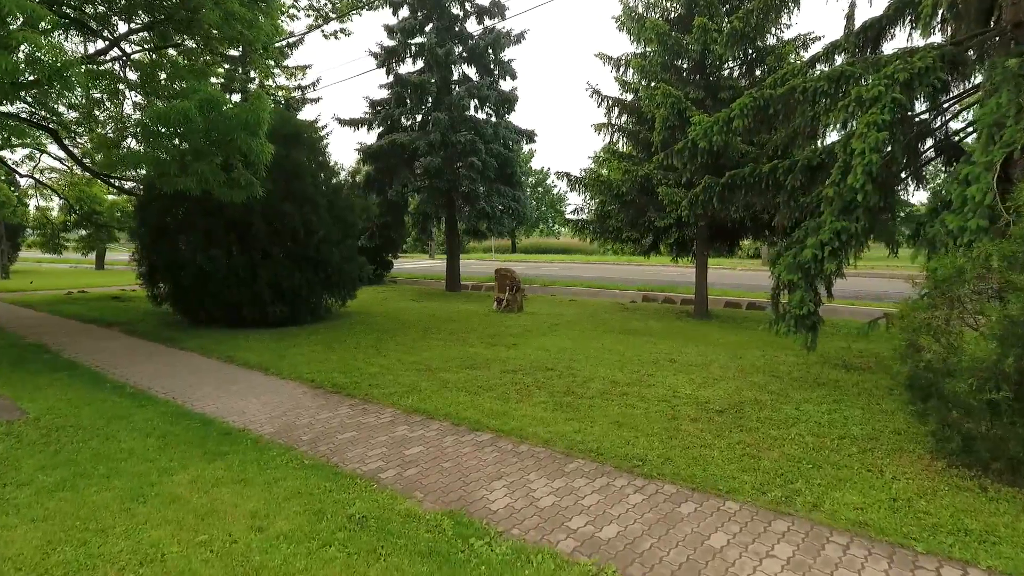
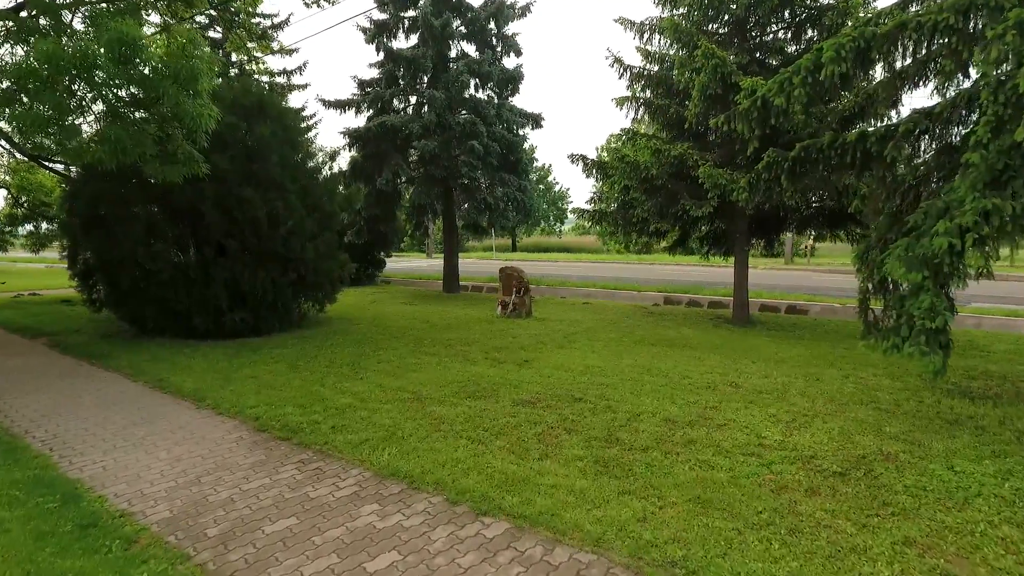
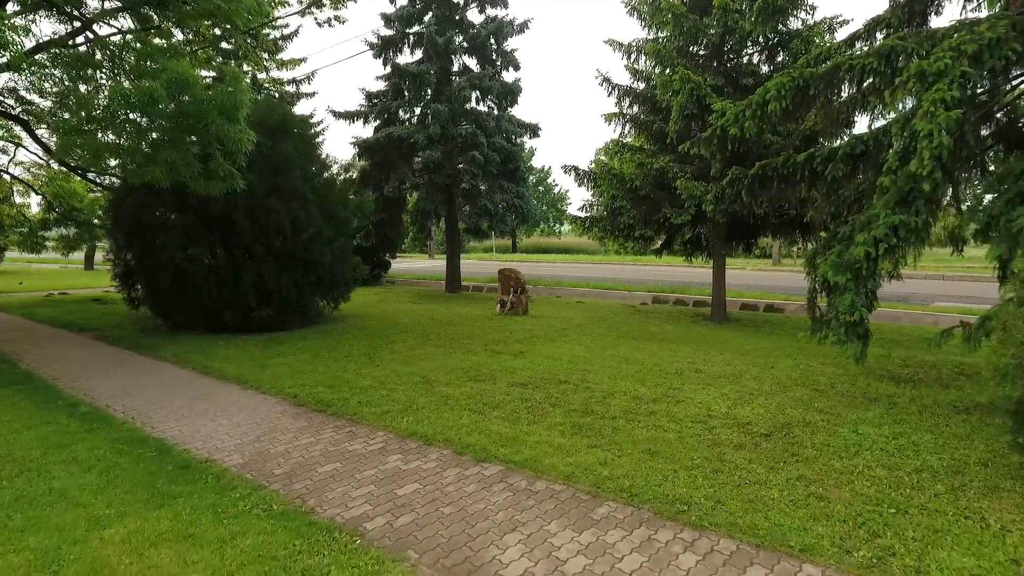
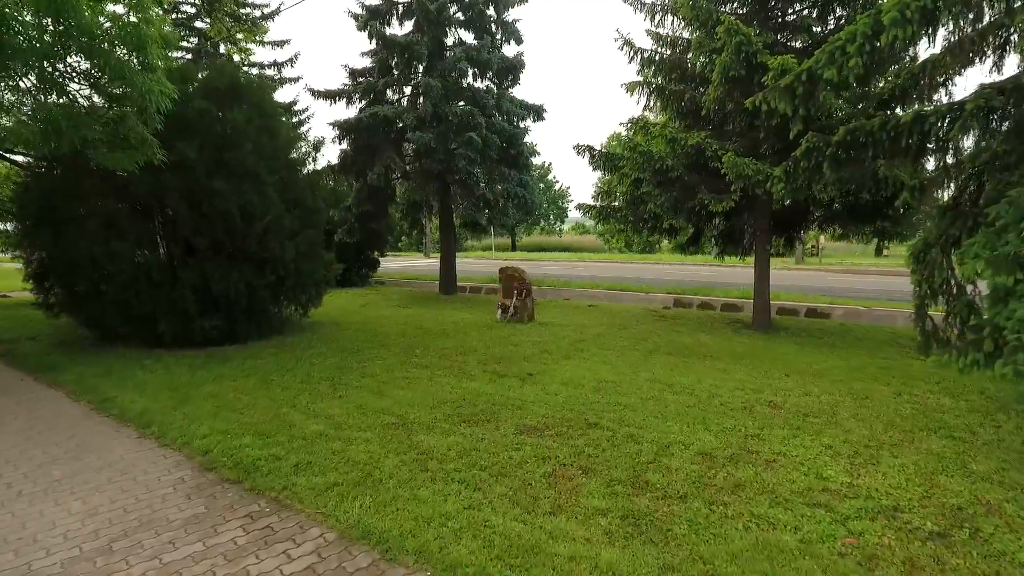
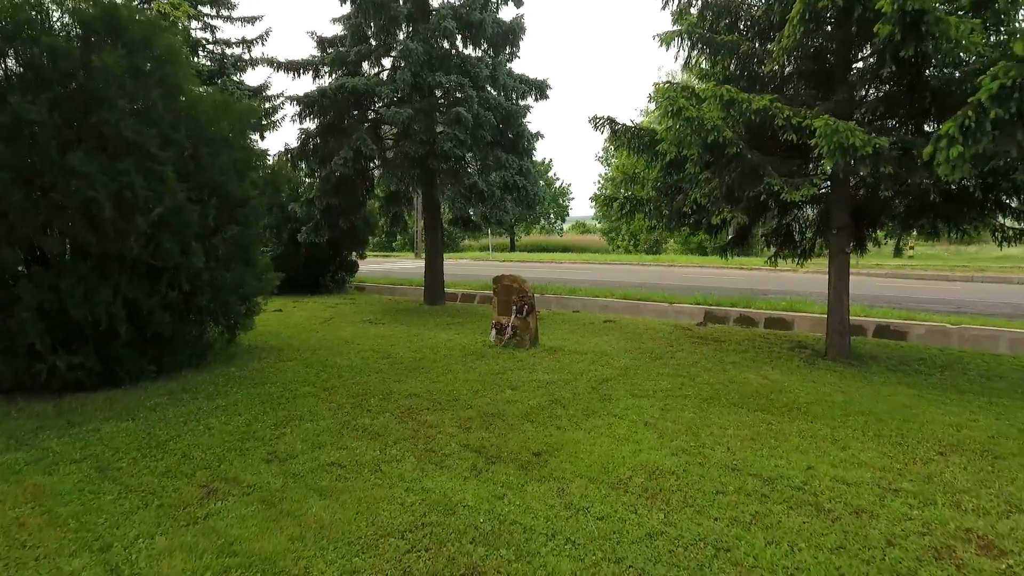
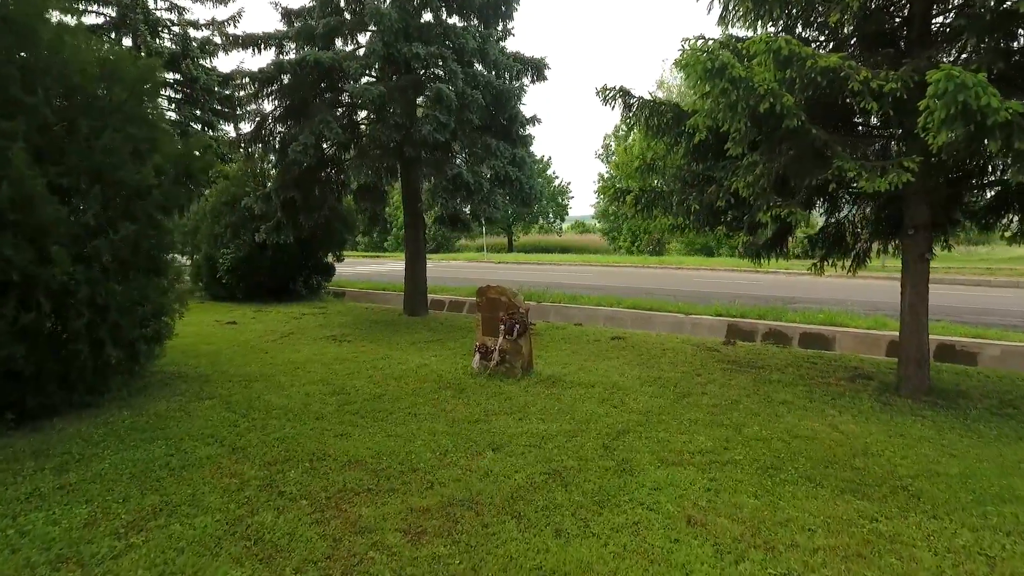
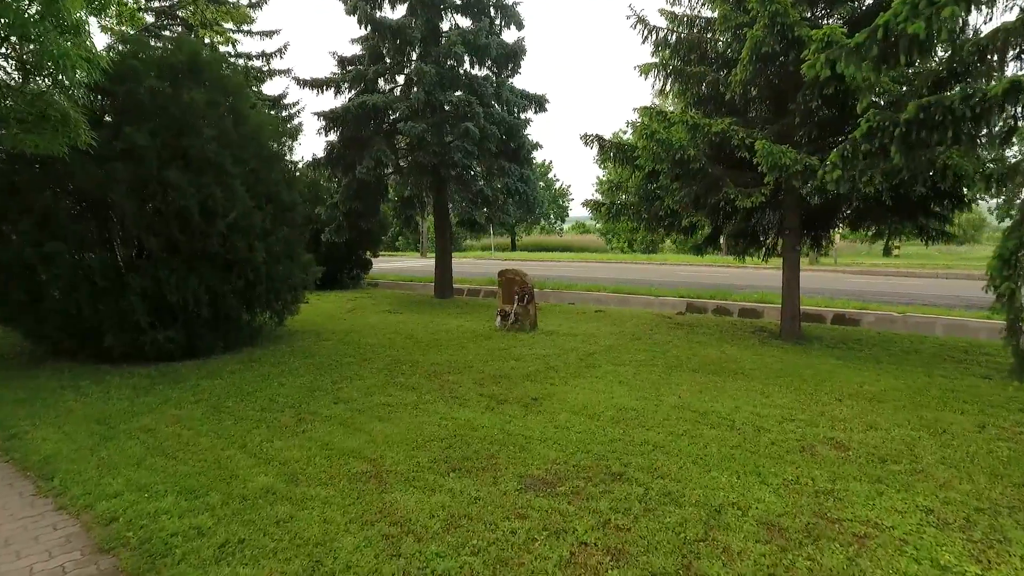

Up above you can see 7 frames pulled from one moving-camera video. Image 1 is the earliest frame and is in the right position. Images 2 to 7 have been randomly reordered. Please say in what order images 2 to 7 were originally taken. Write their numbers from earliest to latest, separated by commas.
3, 2, 4, 7, 5, 6
